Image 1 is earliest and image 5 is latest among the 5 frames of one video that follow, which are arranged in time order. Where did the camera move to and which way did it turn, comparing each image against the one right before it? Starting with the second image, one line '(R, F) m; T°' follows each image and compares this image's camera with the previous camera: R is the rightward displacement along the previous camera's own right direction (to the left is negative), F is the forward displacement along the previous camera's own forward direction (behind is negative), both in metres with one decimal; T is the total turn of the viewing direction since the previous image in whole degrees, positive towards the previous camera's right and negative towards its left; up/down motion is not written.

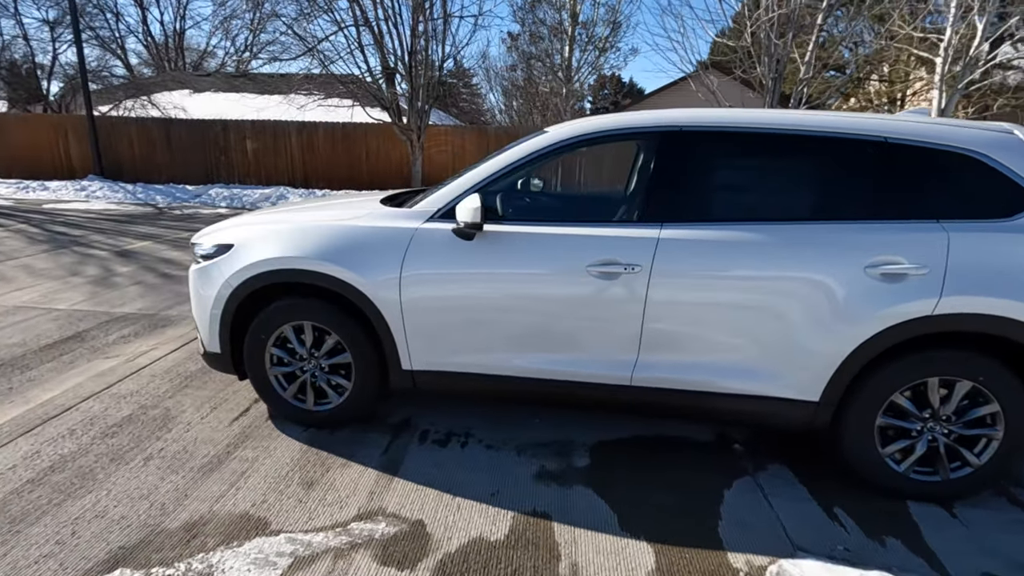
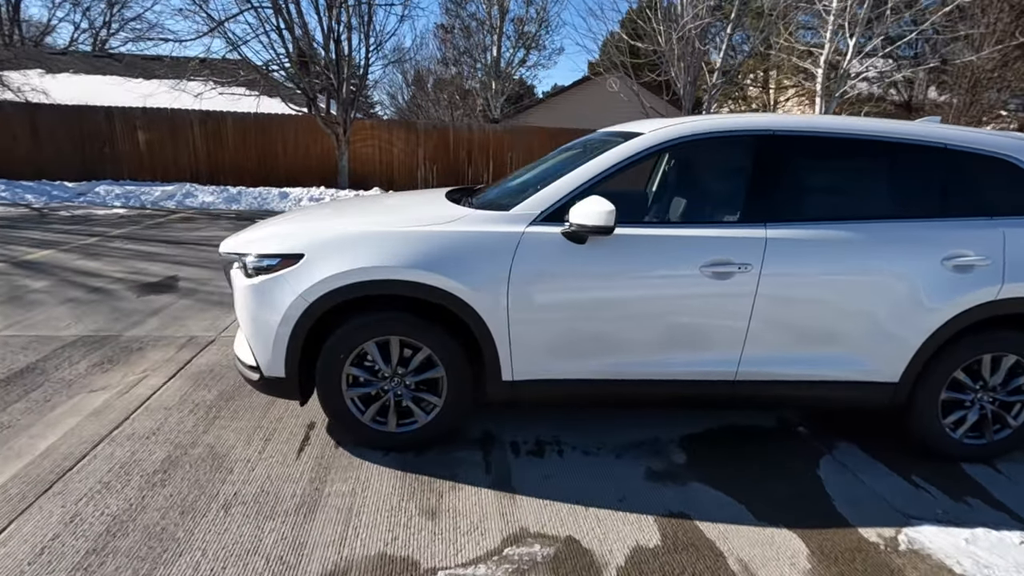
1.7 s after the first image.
(-1.1, +0.2) m; +11°
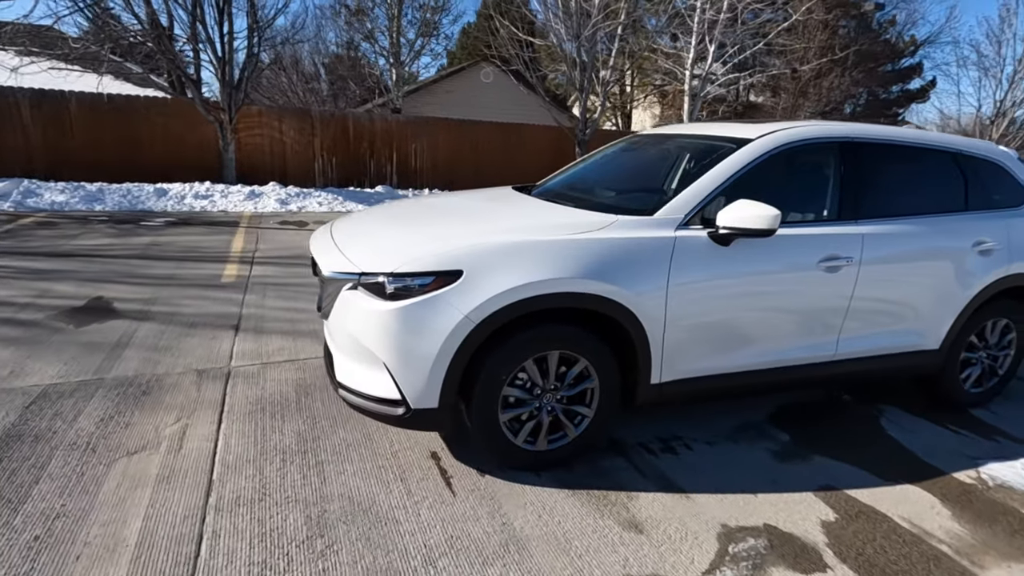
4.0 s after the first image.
(-1.5, +0.3) m; +15°
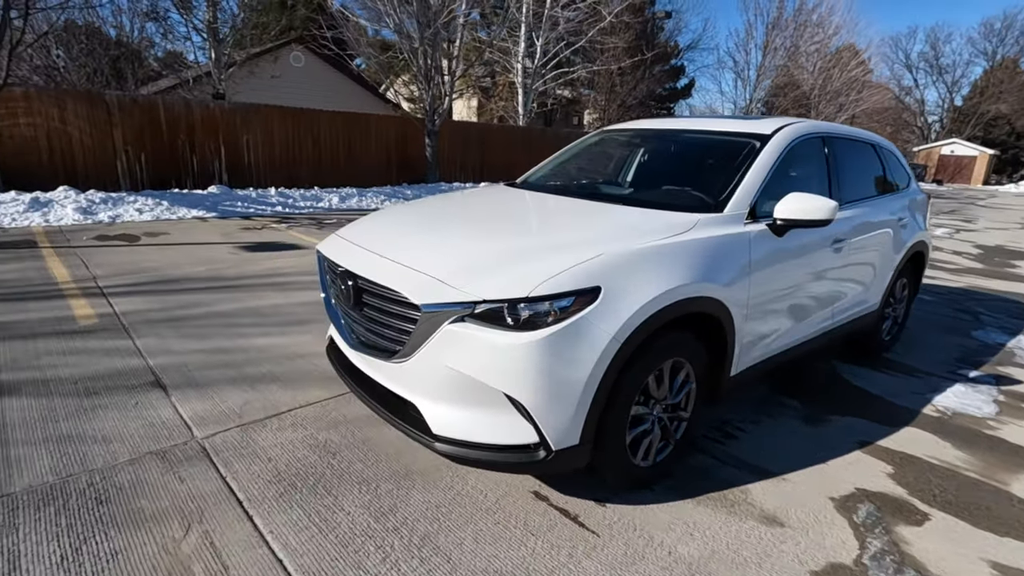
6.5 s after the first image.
(-1.3, +0.5) m; +20°
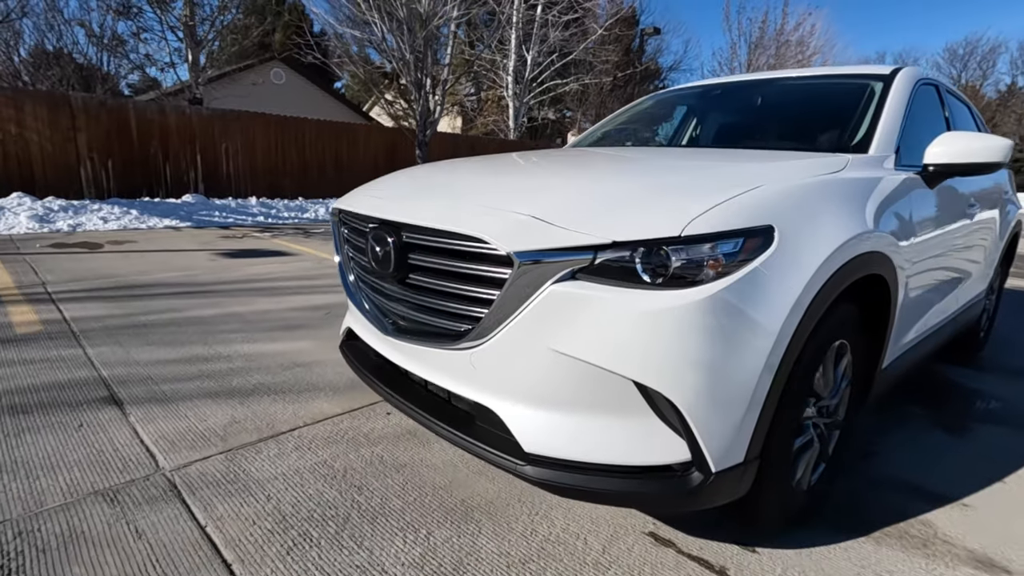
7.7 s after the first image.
(-0.4, +0.7) m; +2°
